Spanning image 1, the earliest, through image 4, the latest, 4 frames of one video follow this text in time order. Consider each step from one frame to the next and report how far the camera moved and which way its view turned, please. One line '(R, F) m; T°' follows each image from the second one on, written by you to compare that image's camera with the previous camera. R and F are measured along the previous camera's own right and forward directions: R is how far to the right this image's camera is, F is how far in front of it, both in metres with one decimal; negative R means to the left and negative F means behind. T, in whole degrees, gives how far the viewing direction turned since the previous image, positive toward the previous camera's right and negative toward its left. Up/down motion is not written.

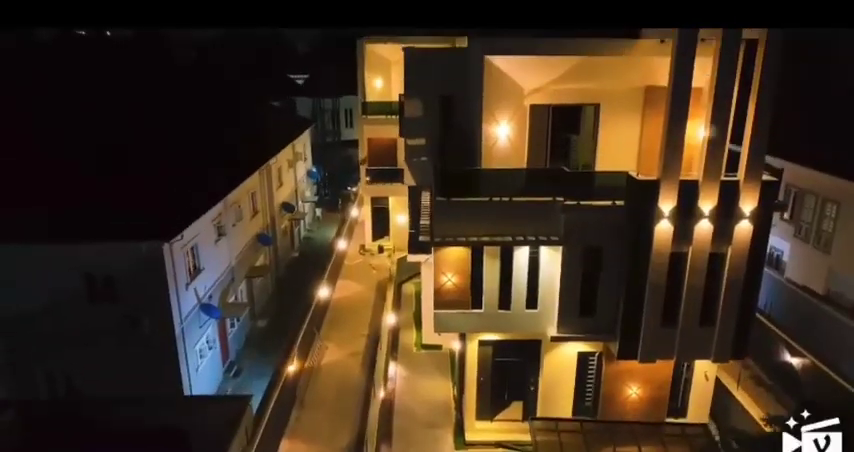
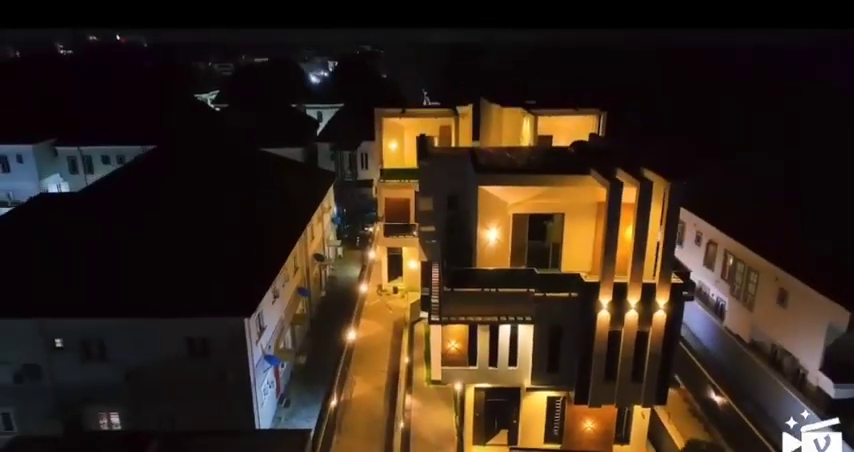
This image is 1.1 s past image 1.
(-0.1, -2.9) m; 0°
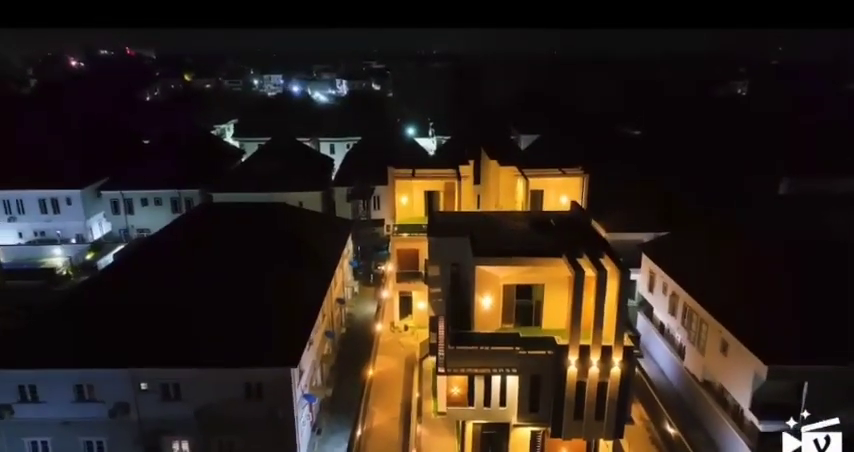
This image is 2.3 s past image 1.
(-0.1, -2.9) m; 0°
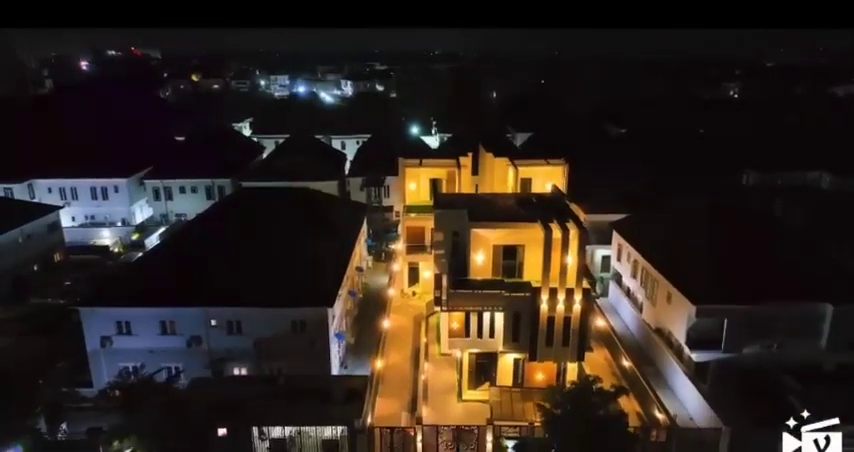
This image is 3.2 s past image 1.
(-0.1, -4.0) m; 0°
